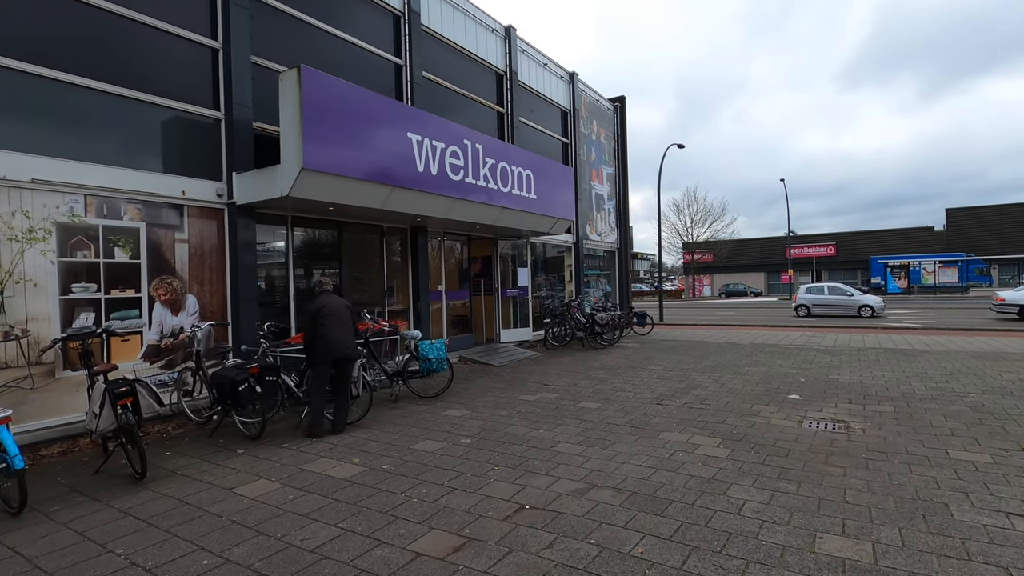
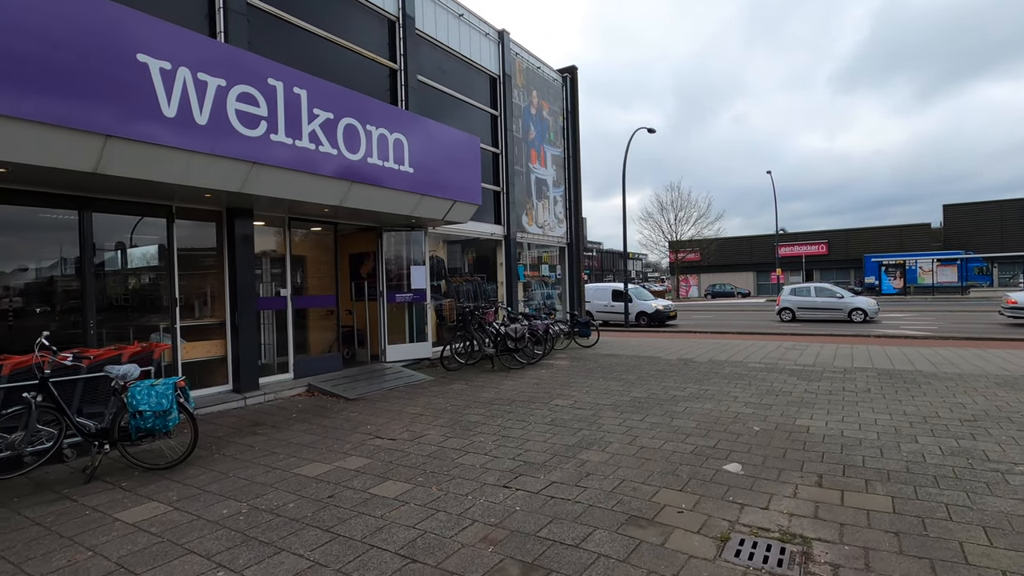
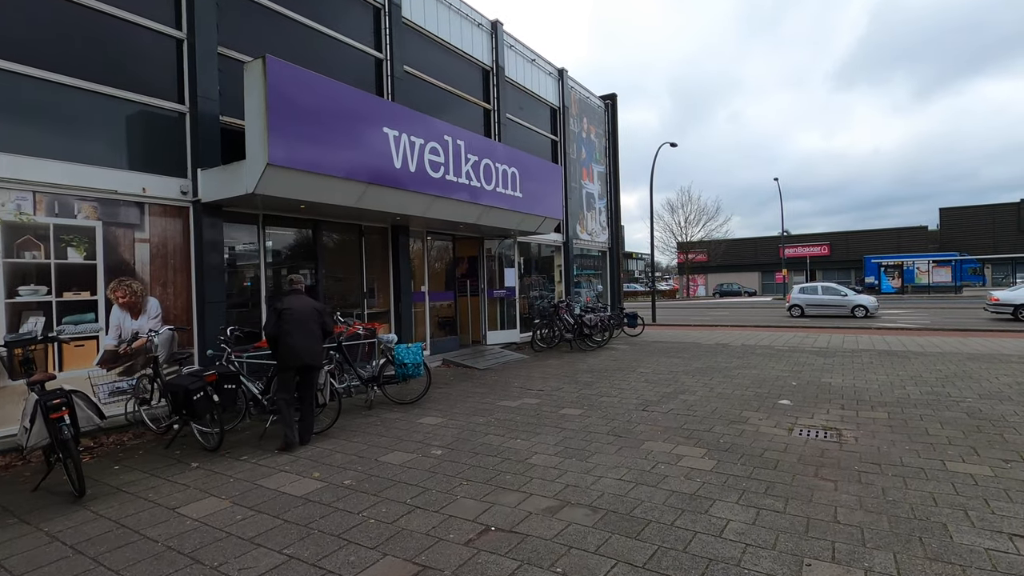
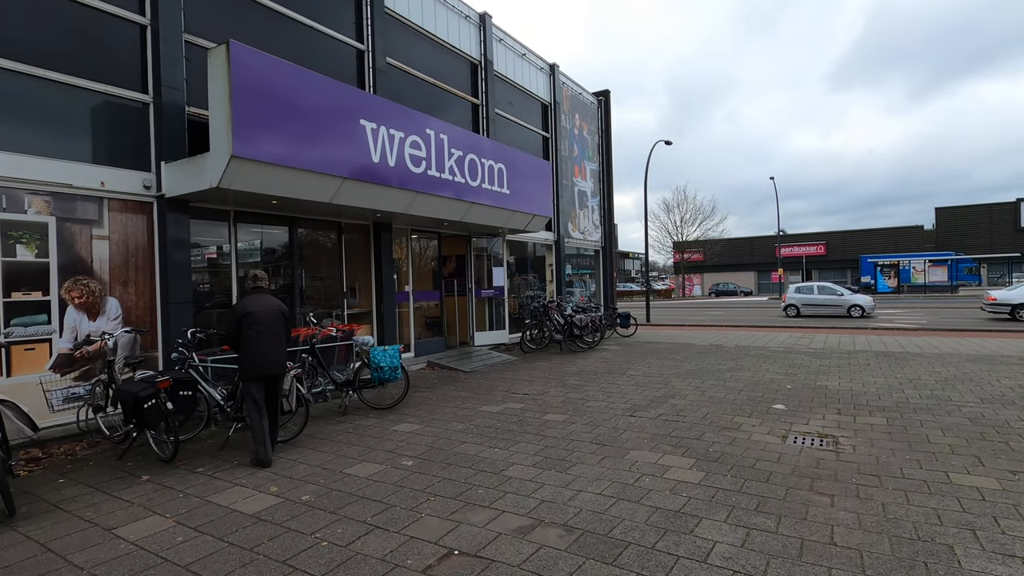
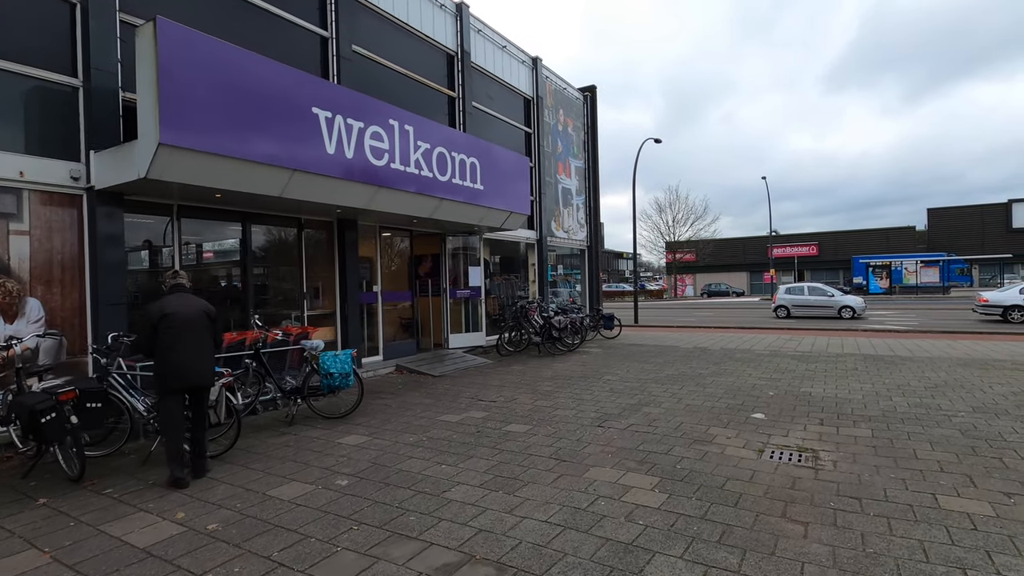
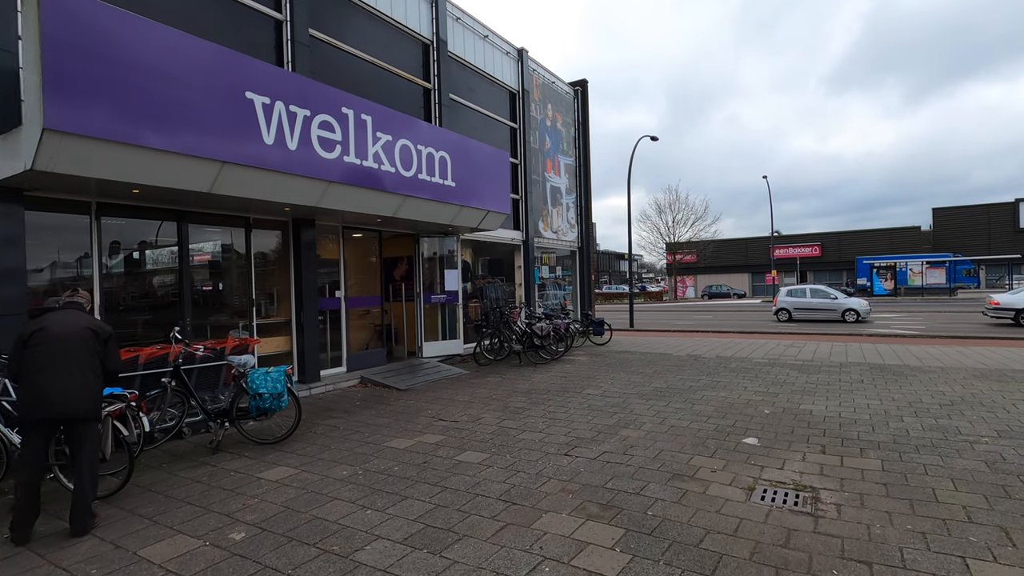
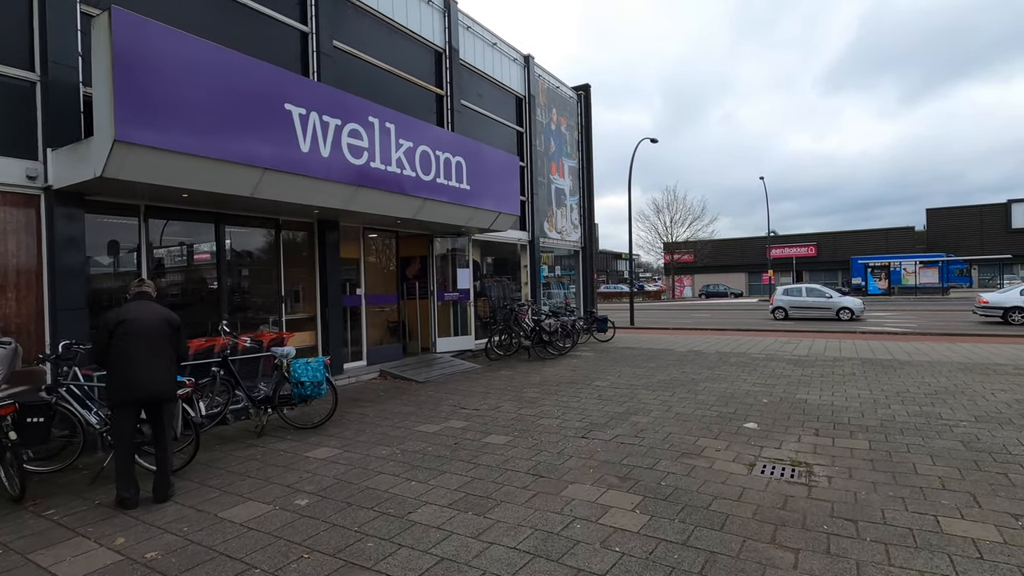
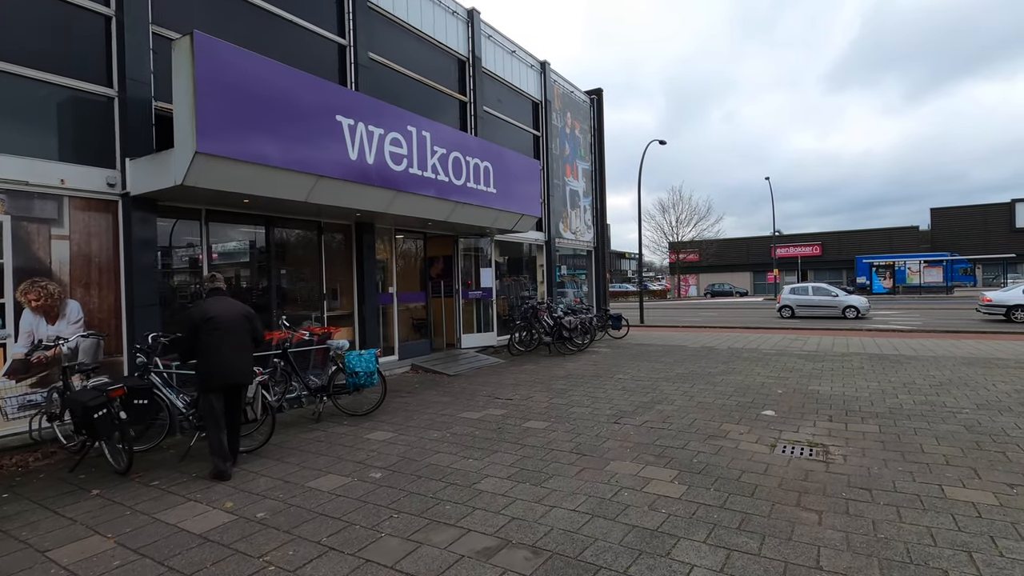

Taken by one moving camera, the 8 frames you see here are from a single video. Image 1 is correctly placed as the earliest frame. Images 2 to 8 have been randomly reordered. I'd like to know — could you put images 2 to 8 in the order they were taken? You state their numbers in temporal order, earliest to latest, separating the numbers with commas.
3, 4, 8, 5, 7, 6, 2
